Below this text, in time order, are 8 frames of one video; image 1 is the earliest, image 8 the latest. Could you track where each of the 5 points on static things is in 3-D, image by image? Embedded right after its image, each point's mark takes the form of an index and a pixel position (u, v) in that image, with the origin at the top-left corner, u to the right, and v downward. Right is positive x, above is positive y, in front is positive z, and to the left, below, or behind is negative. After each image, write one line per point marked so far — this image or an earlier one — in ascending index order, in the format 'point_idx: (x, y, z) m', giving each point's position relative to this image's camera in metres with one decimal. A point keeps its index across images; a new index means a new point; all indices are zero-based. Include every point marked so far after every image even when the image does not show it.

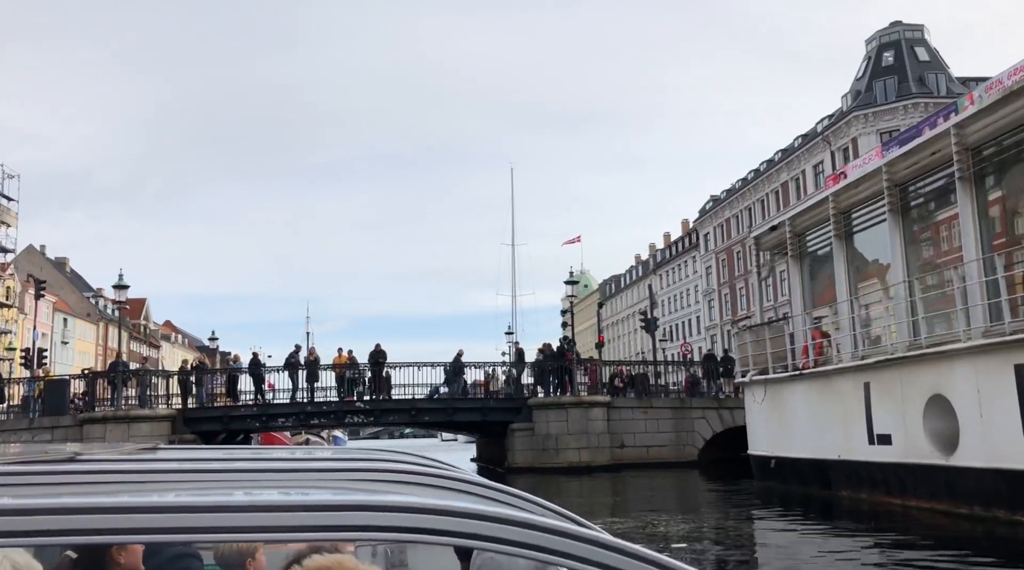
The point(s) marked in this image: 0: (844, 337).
0: (+4.7, -0.7, +14.9) m
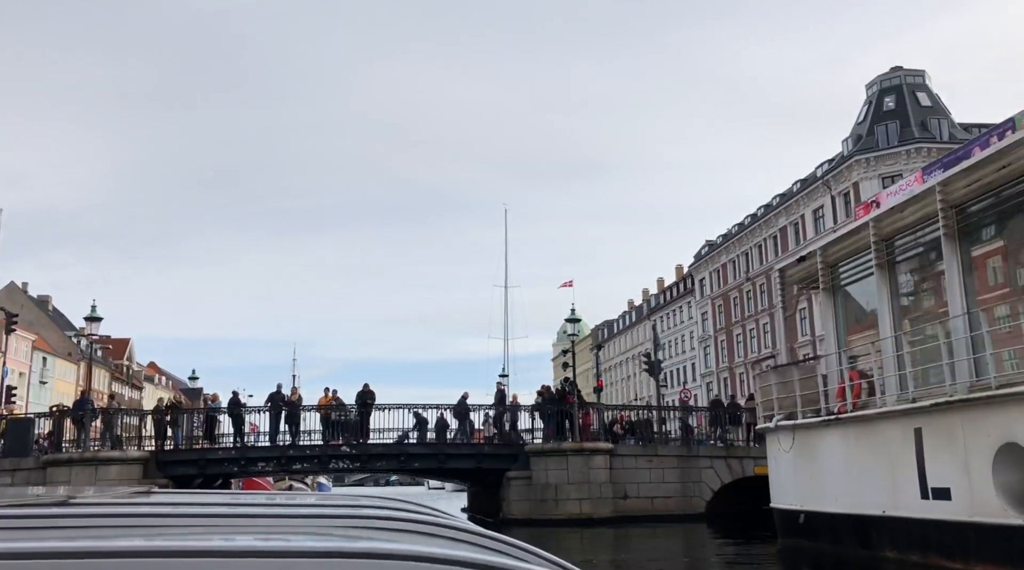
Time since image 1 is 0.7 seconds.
0: (+4.8, -1.2, +13.4) m
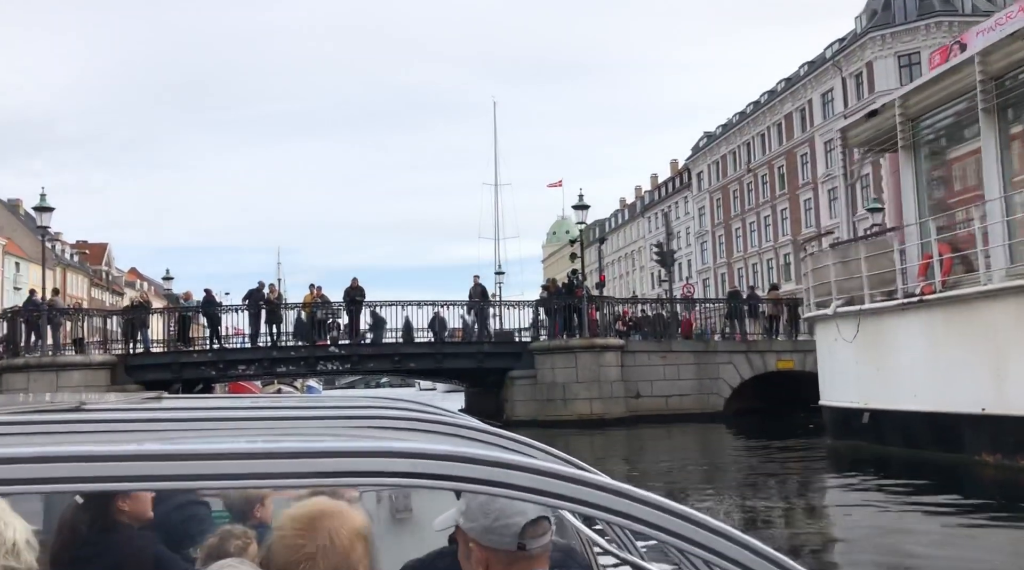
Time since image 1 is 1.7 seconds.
0: (+5.0, +0.4, +11.0) m
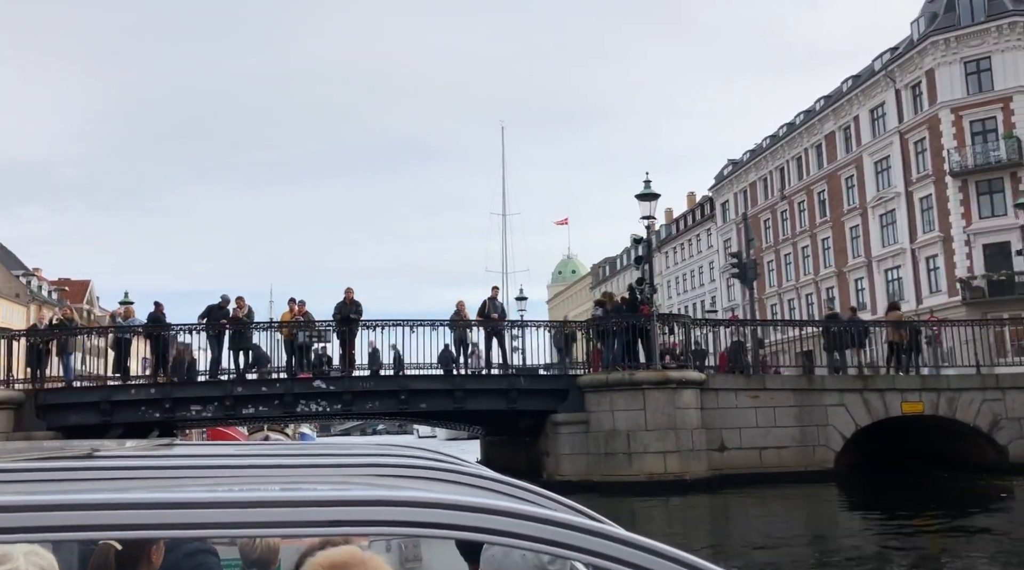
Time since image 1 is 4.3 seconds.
0: (+5.9, +0.7, +5.1) m
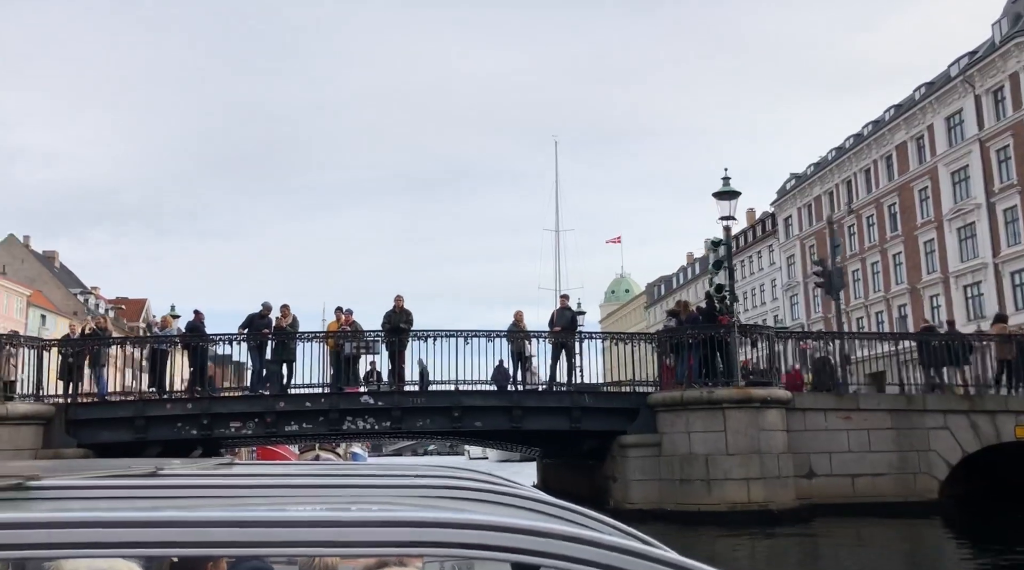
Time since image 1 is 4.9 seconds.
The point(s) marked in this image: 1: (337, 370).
0: (+6.3, +0.8, +3.3) m
1: (-2.9, -1.4, +17.3) m
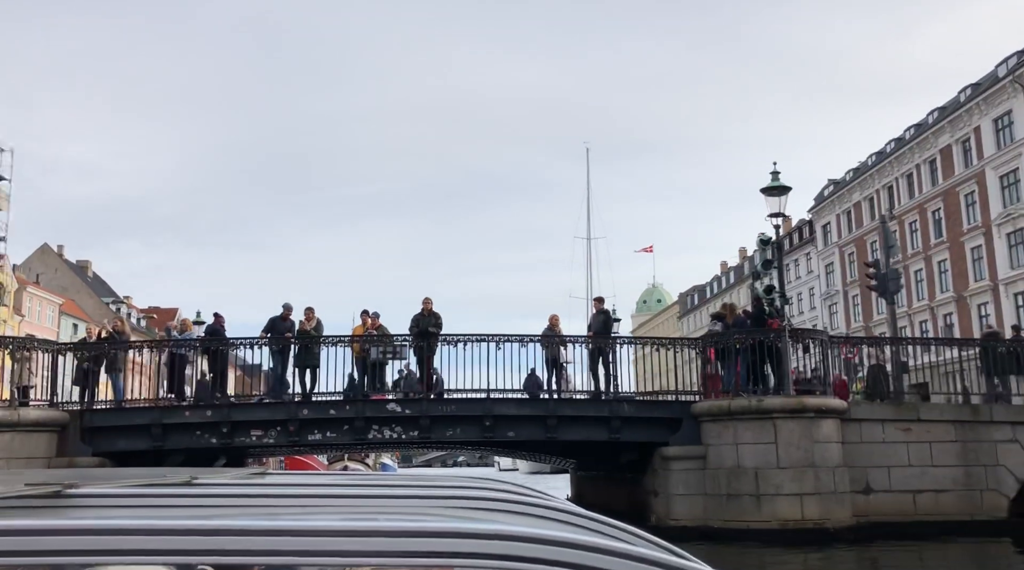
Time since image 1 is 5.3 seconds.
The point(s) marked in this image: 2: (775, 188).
0: (+6.4, +0.9, +2.2) m
1: (-2.3, -1.4, +16.4) m
2: (+4.0, +1.5, +15.9) m
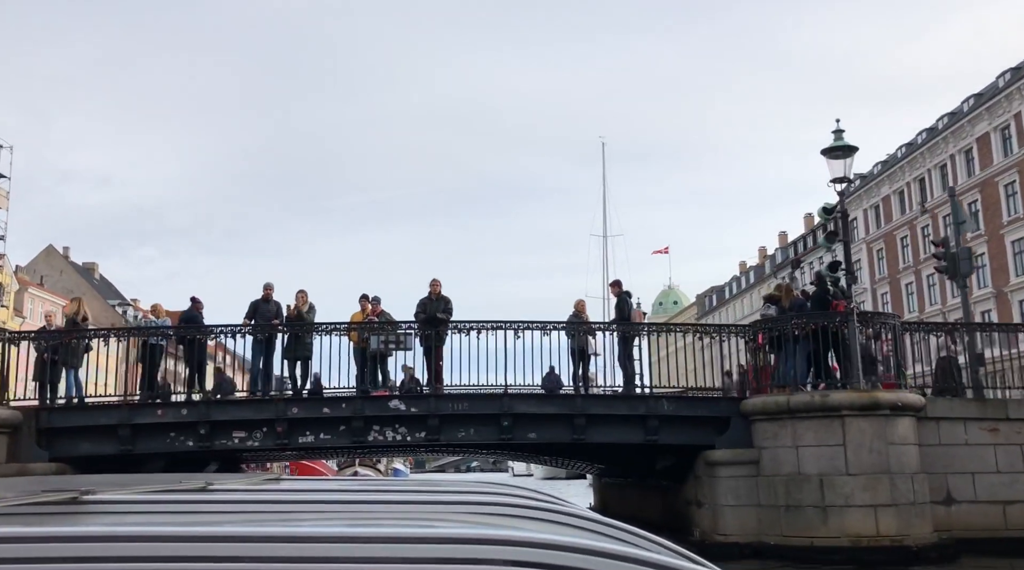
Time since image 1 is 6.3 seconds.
0: (+6.5, +1.3, -0.1) m
1: (-2.0, -1.1, +14.3) m
2: (+4.3, +1.8, +13.7) m
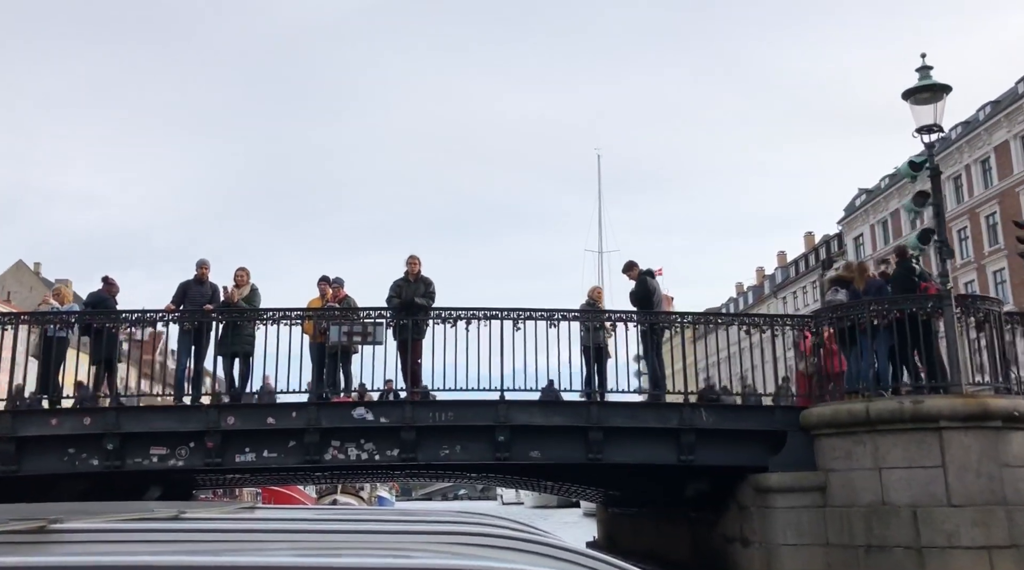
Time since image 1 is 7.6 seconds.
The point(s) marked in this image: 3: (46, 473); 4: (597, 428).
0: (+6.7, +1.9, -2.9) m
1: (-2.1, -0.9, +11.2) m
2: (+4.2, +2.0, +10.8) m
3: (-4.8, -1.9, +10.7) m
4: (+0.9, -1.5, +11.2) m
